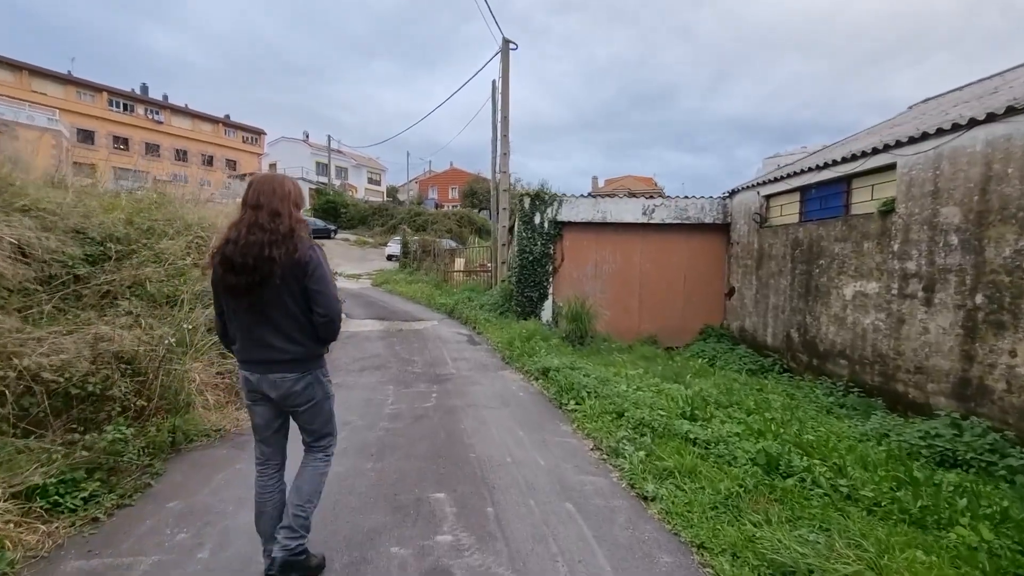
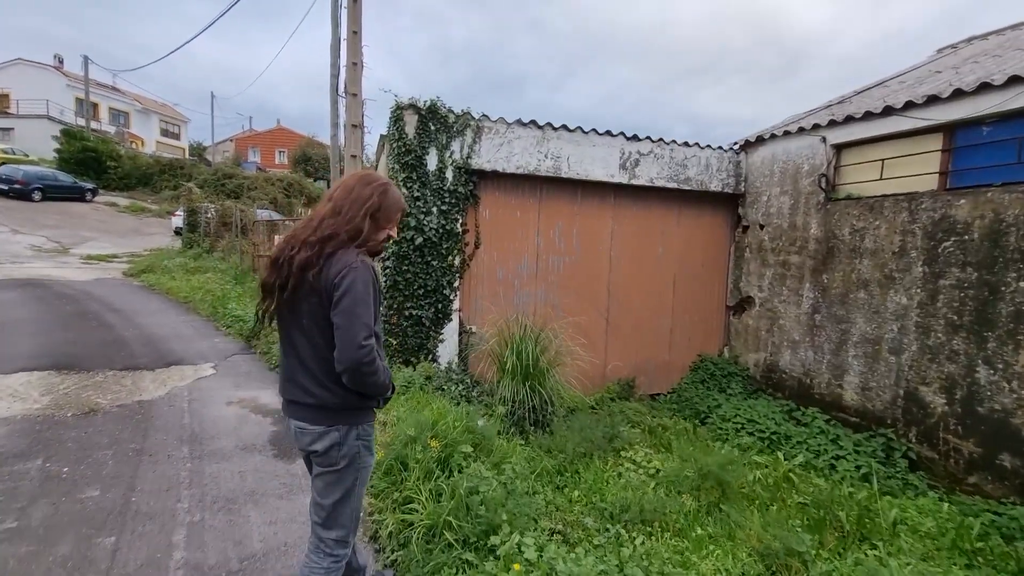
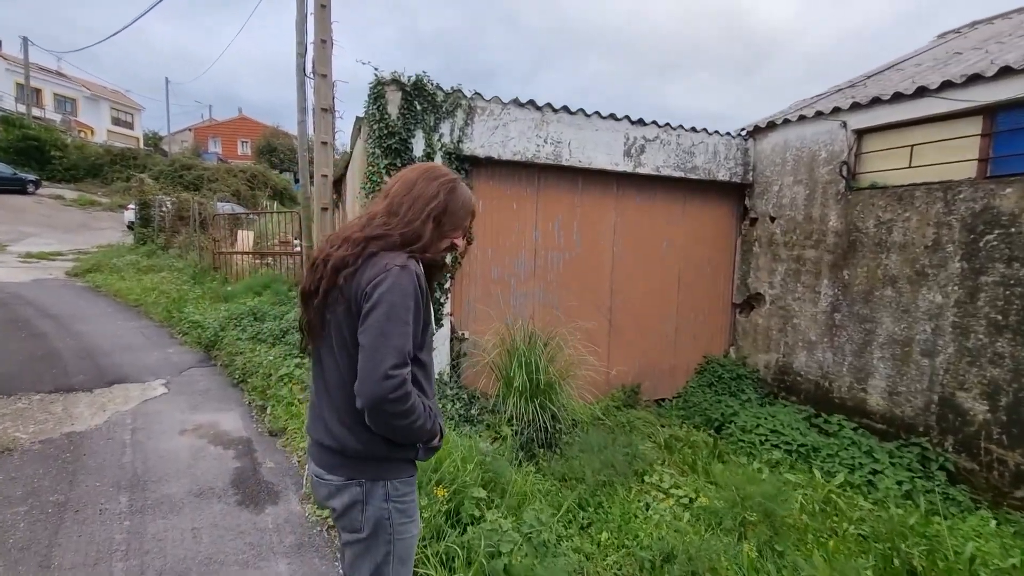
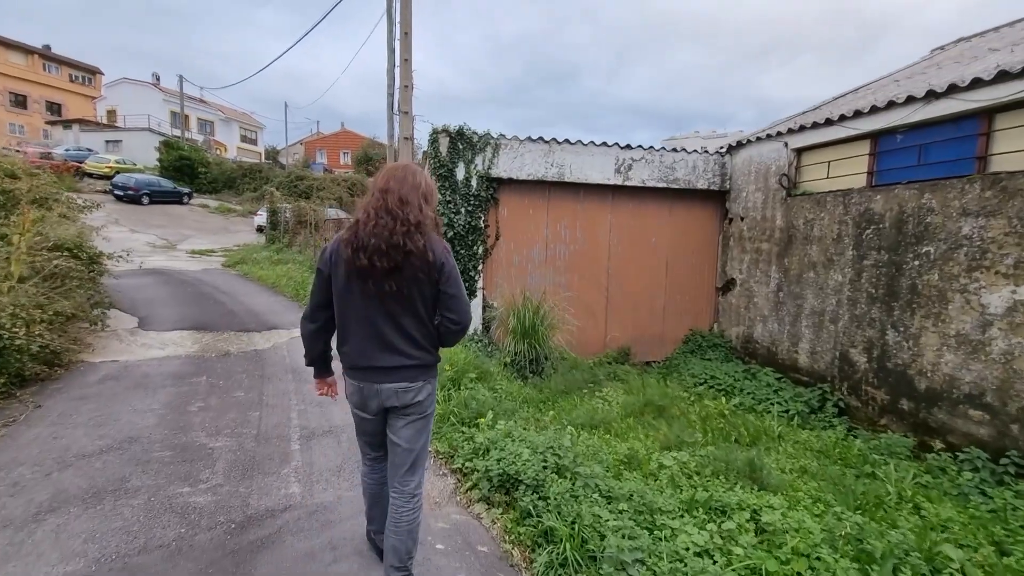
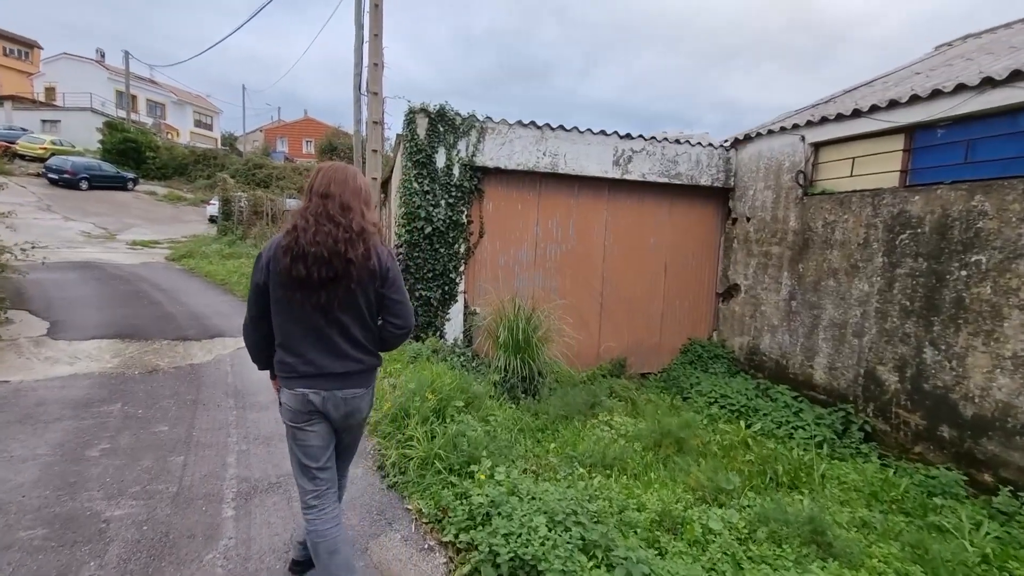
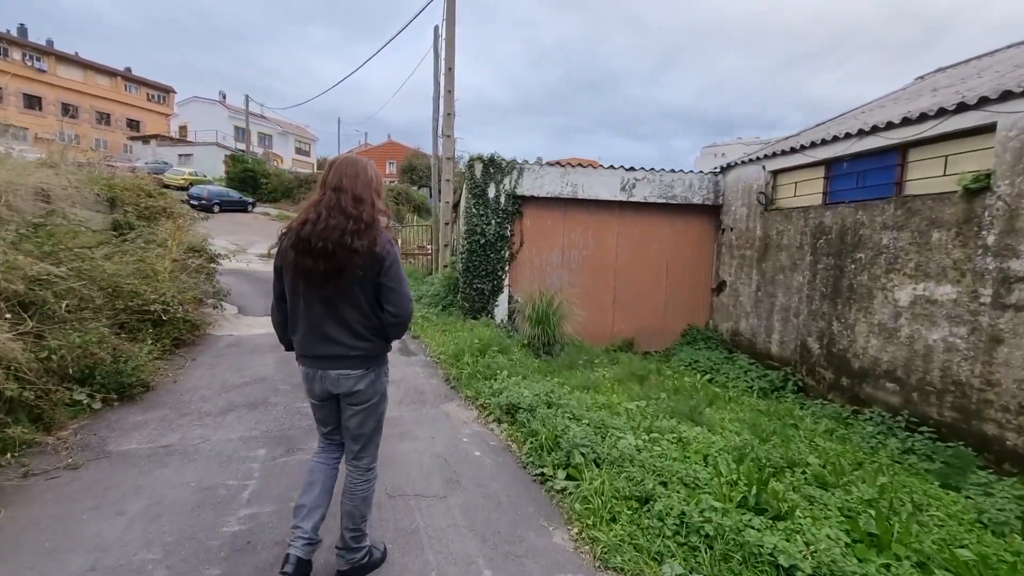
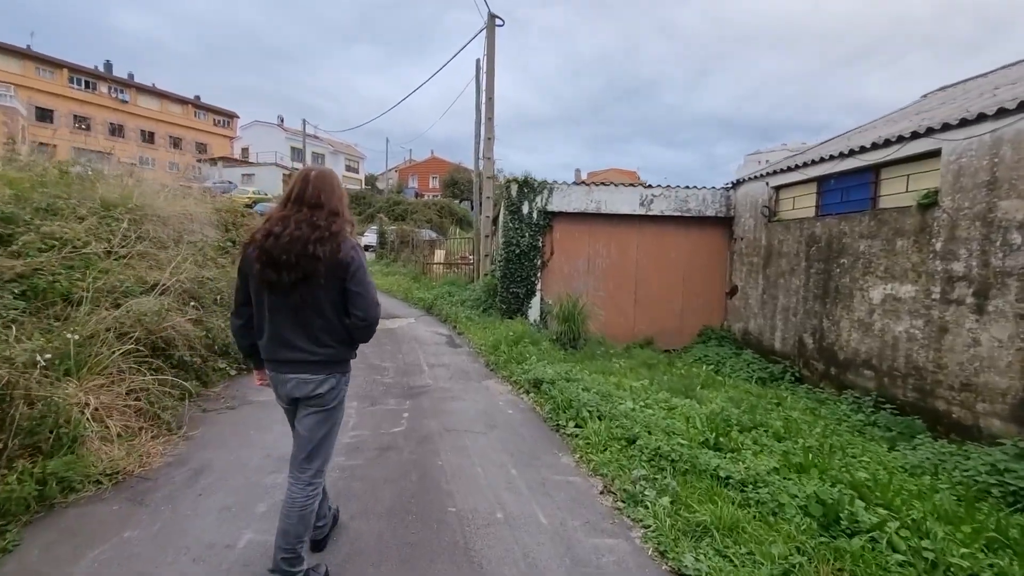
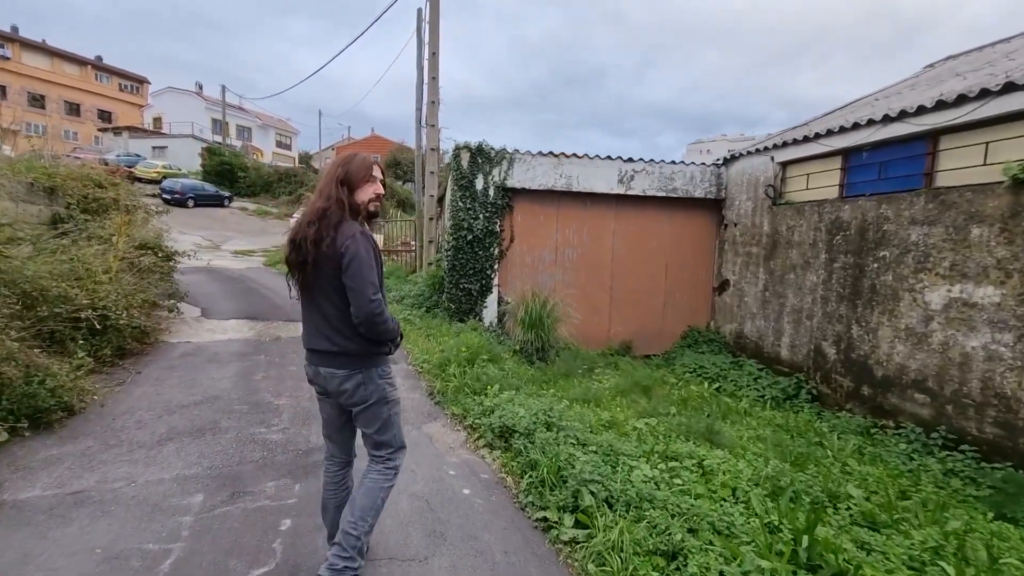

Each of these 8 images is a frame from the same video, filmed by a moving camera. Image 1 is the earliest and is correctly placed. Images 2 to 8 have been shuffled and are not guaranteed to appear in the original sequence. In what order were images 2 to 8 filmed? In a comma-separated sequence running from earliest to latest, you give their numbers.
7, 6, 8, 4, 5, 2, 3
